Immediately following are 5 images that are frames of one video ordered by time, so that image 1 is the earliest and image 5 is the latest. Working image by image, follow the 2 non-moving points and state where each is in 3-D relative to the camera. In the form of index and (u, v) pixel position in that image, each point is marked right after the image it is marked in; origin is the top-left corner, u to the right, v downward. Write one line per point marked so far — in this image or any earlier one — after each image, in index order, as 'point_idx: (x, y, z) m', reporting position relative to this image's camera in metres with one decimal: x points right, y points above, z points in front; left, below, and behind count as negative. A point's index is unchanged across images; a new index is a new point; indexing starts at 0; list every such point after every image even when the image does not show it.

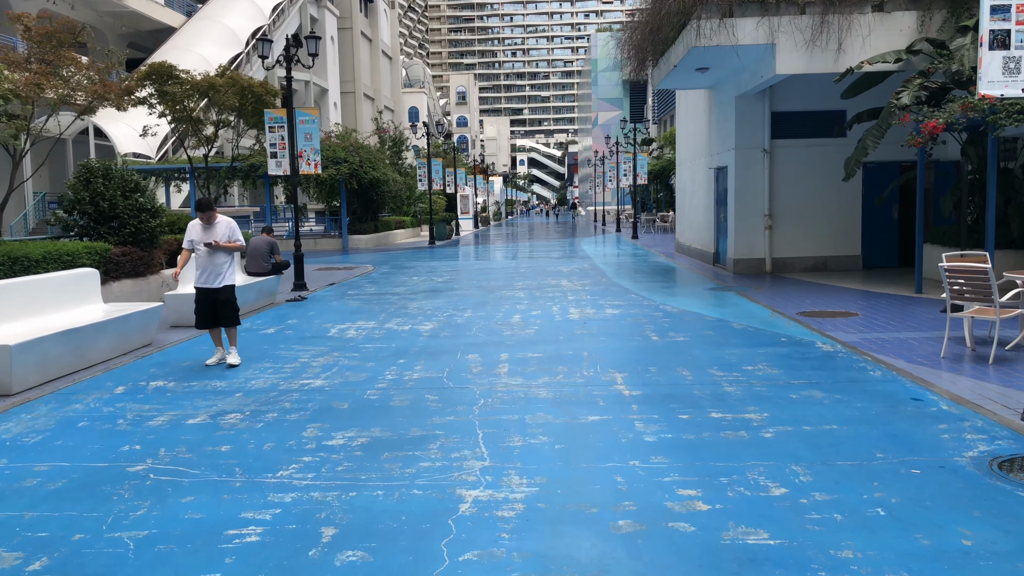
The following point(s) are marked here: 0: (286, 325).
0: (-2.8, -0.5, +10.7) m
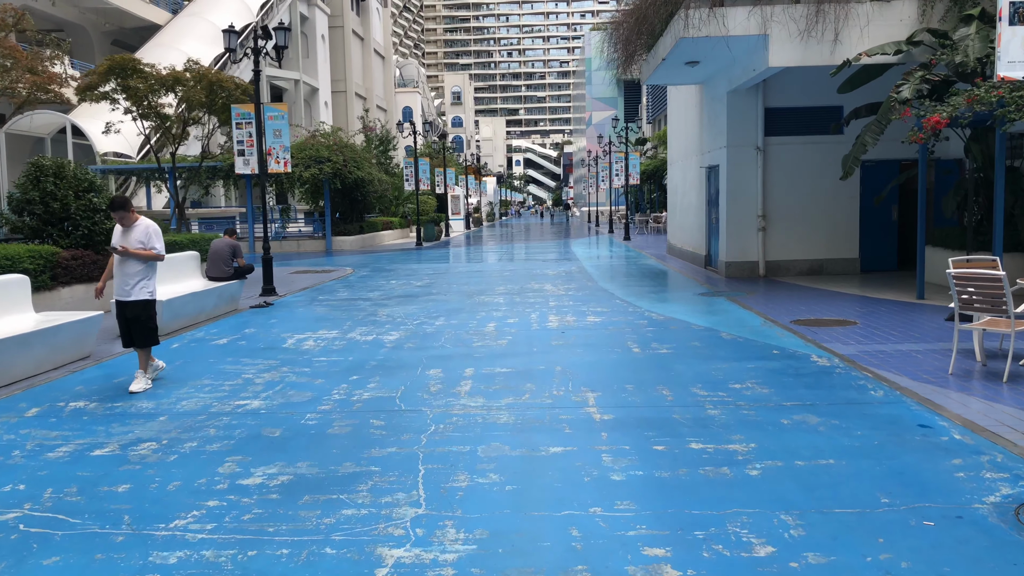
0: (-3.1, -0.5, +10.0) m
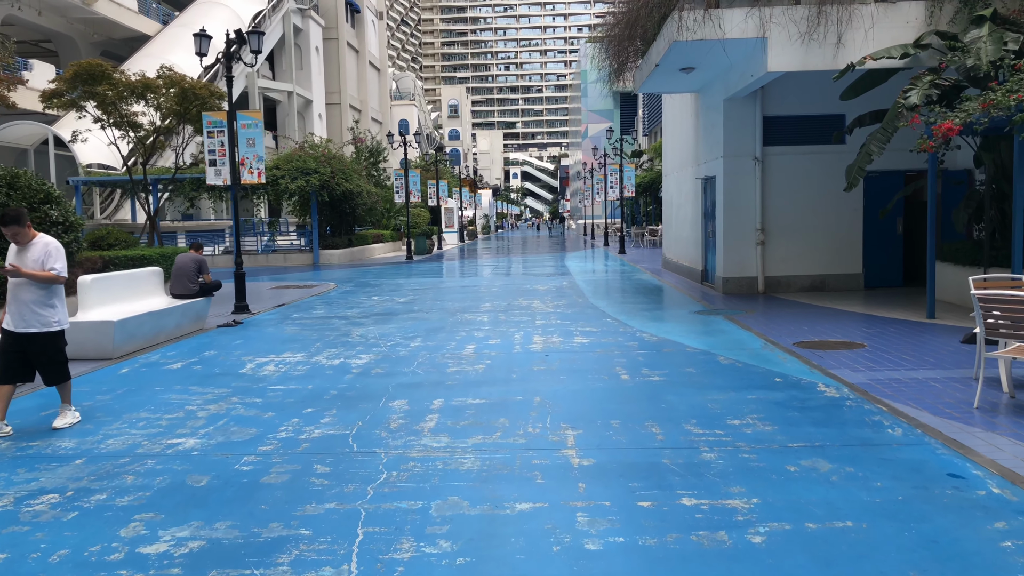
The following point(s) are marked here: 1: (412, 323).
0: (-3.3, -0.7, +9.2) m
1: (-1.3, -0.5, +11.6) m
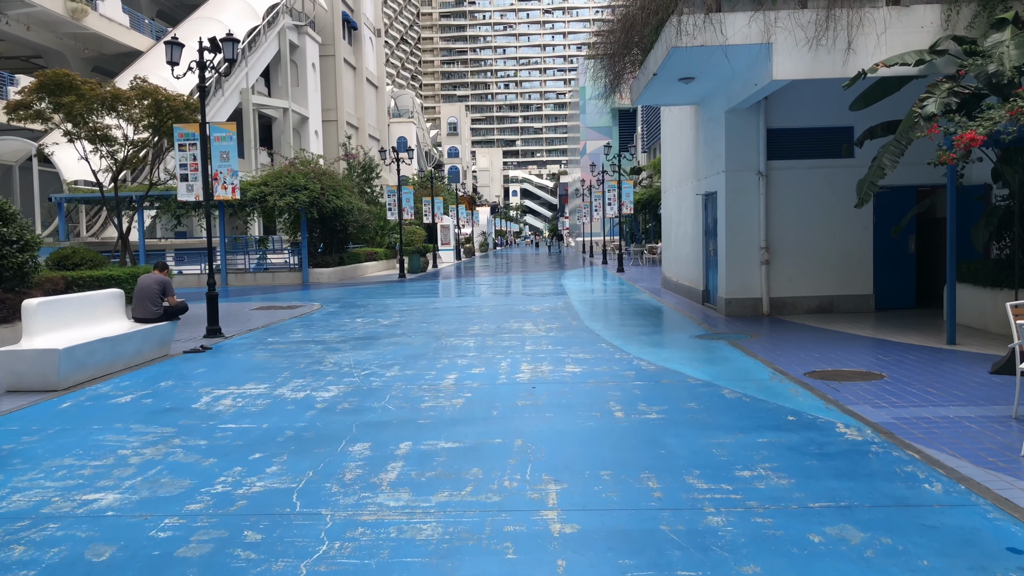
0: (-3.5, -1.0, +8.4) m
1: (-1.5, -0.8, +10.8) m
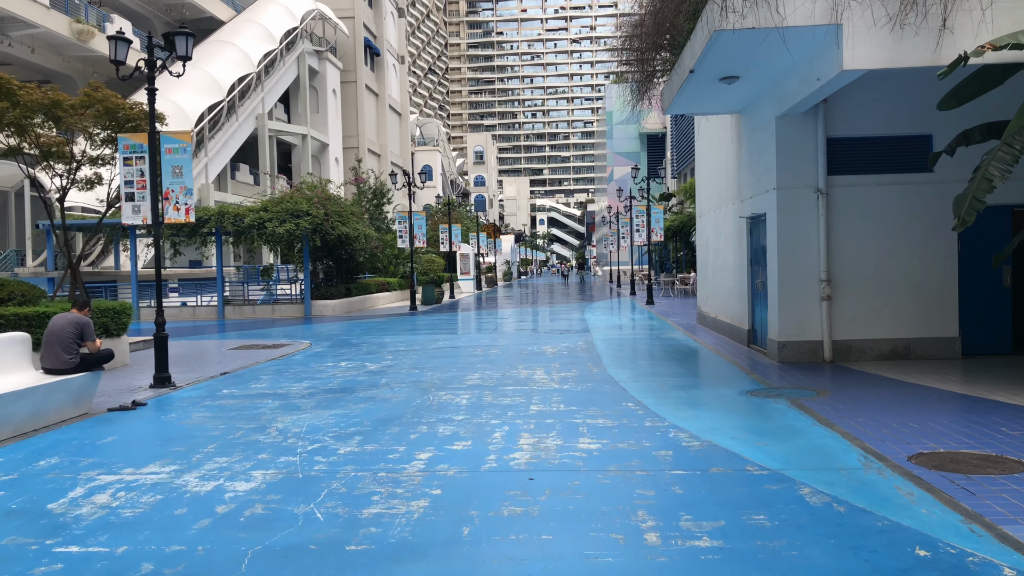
0: (-3.6, -1.3, +6.3) m
1: (-1.5, -1.2, +8.6) m
